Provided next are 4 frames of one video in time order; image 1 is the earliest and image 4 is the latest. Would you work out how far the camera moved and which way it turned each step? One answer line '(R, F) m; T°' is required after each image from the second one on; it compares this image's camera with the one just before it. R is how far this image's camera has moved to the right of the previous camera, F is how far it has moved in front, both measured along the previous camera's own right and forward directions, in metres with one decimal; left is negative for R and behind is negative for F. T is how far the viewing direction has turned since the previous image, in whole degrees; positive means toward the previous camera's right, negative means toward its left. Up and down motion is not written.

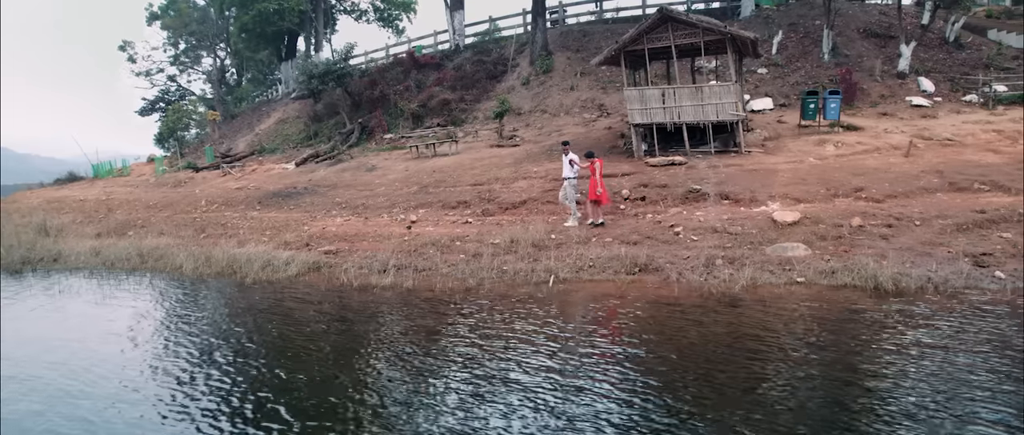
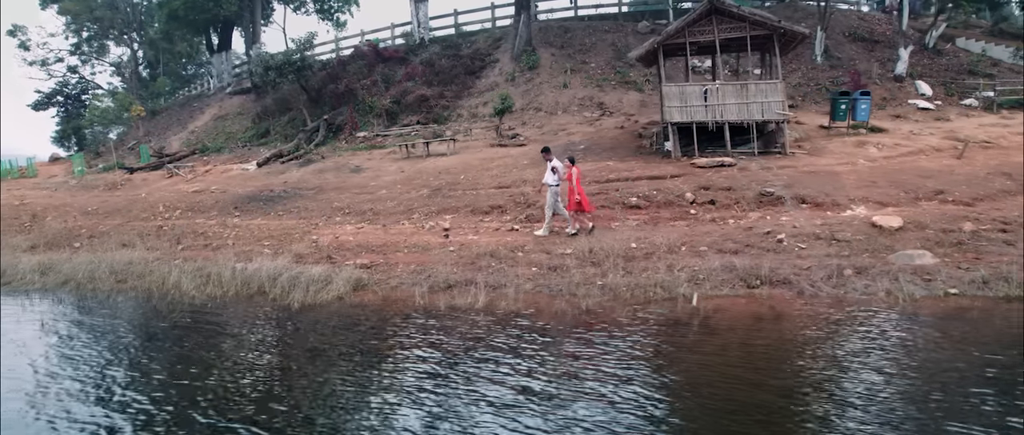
(-2.7, +1.7) m; +8°
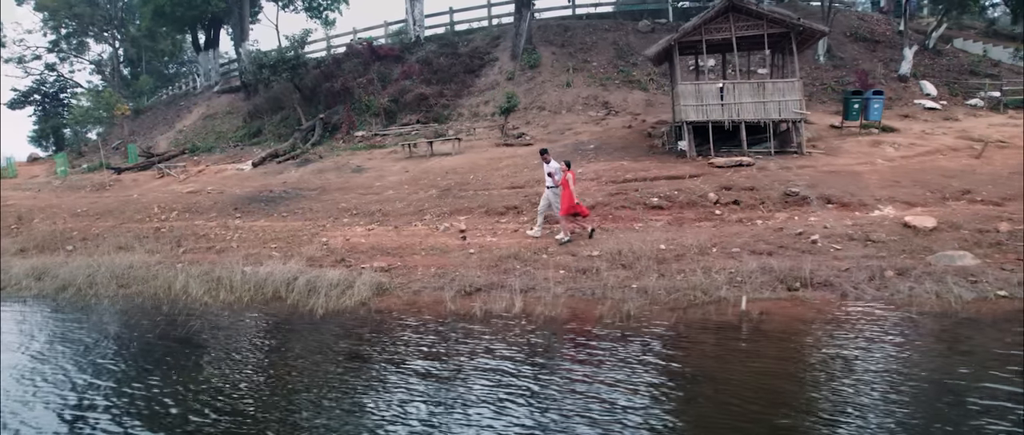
(-0.7, +0.4) m; +2°
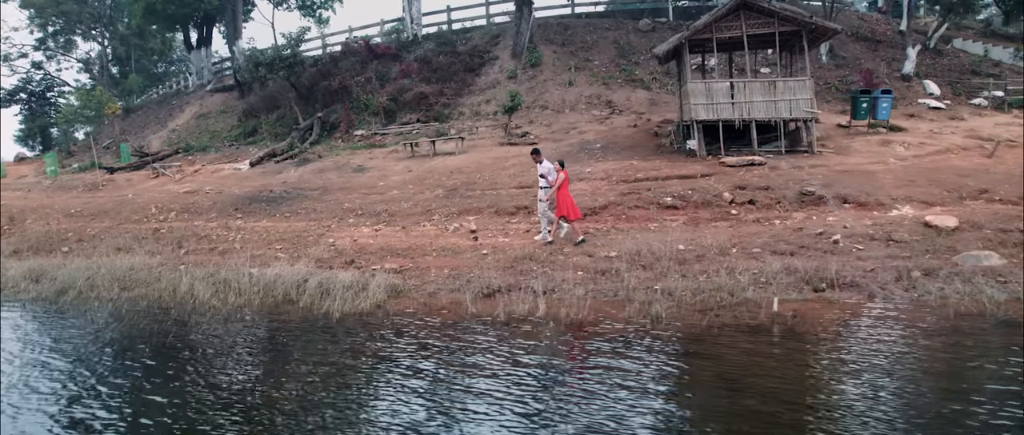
(-0.4, +0.2) m; +1°
